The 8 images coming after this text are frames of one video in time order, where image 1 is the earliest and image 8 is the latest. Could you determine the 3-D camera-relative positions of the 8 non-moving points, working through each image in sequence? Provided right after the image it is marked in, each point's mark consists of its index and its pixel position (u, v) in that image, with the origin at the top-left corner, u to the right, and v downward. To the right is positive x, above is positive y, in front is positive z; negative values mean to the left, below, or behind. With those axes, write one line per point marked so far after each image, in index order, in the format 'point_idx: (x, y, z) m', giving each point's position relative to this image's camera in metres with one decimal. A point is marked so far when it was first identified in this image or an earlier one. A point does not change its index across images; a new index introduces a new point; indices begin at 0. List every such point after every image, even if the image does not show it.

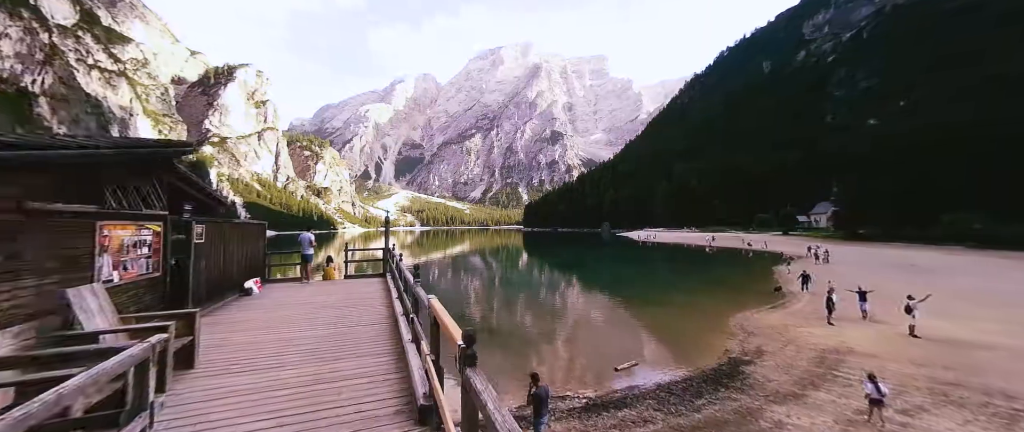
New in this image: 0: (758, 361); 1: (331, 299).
0: (+12.9, -7.6, +19.2) m
1: (-7.6, -3.2, +15.5) m
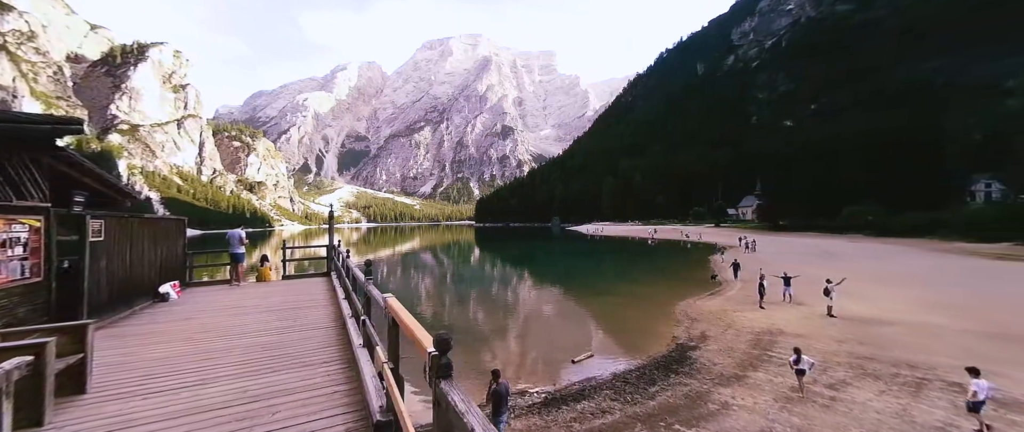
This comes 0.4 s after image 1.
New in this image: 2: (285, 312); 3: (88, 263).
0: (+10.6, -7.2, +20.3) m
1: (-9.3, -3.1, +13.9) m
2: (-7.7, -3.0, +12.4) m
3: (-11.1, -1.3, +10.1) m
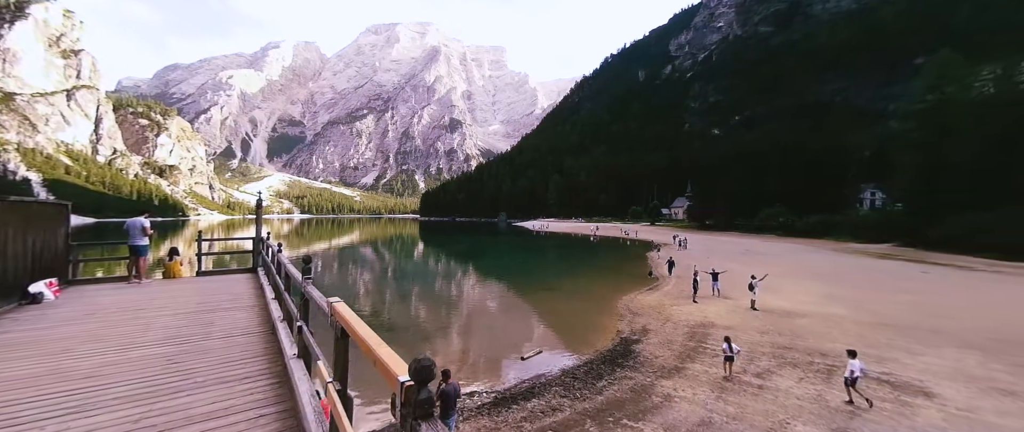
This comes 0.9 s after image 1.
0: (+7.7, -7.2, +21.2) m
1: (-11.0, -2.7, +11.9) m
2: (-9.2, -2.6, +10.7) m
3: (-12.1, -0.9, +7.9) m
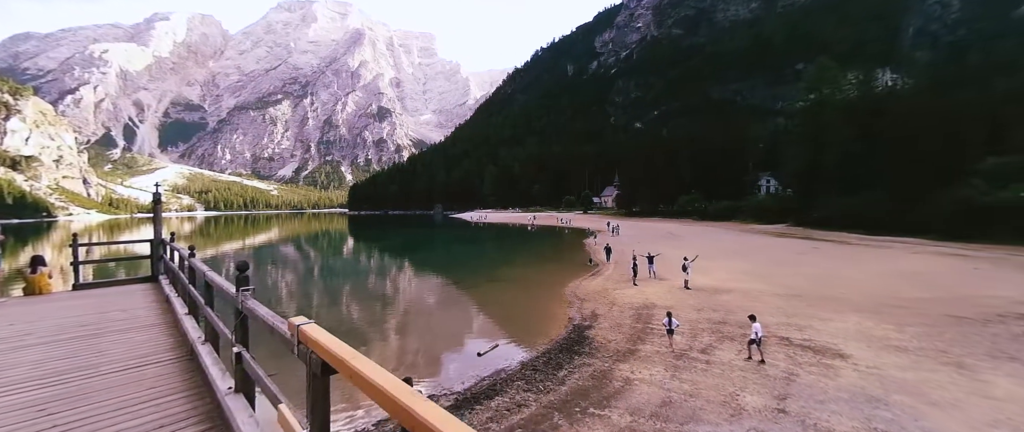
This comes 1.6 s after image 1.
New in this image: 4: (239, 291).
0: (+5.0, -6.5, +21.8) m
1: (-11.9, -2.7, +9.3) m
2: (-9.9, -2.6, +8.4) m
3: (-12.4, -1.1, +5.1) m
4: (-3.5, -1.0, +4.7) m
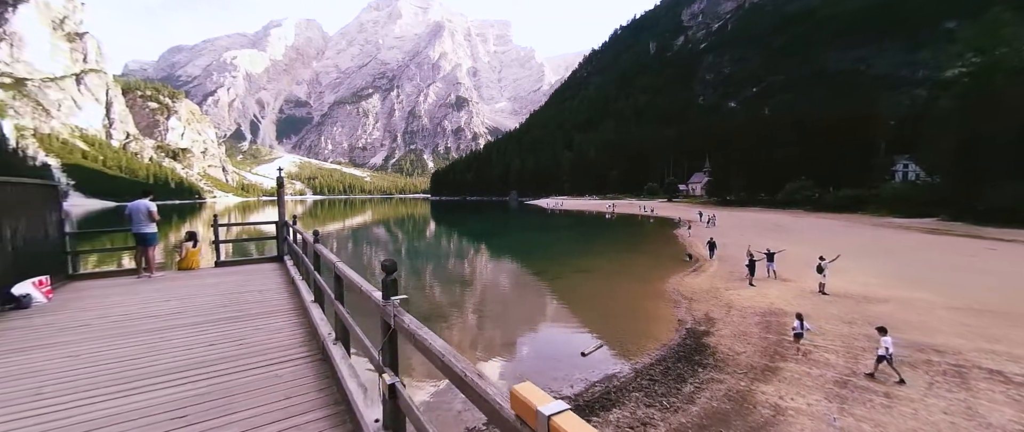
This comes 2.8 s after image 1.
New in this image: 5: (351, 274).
0: (+10.4, -5.9, +18.9) m
1: (-8.5, -2.3, +9.8) m
2: (-6.8, -2.3, +8.6) m
3: (-9.8, -0.7, +5.8) m
4: (-1.2, -0.9, +3.6) m
5: (-2.6, -0.9, +5.9) m
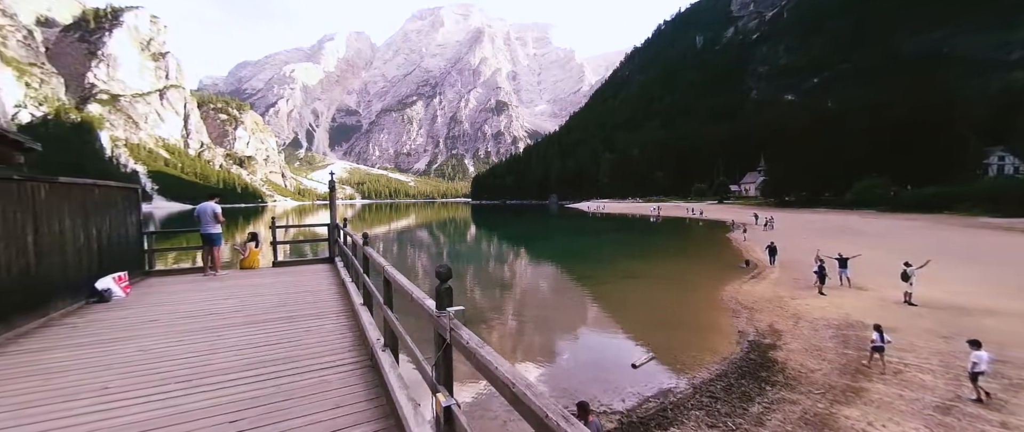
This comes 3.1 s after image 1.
0: (+12.6, -6.0, +17.2) m
1: (-7.2, -2.3, +10.2) m
2: (-5.6, -2.3, +8.8) m
3: (-9.0, -0.7, +6.3) m
4: (-0.7, -0.8, +3.2) m
5: (-1.7, -0.9, +5.6) m
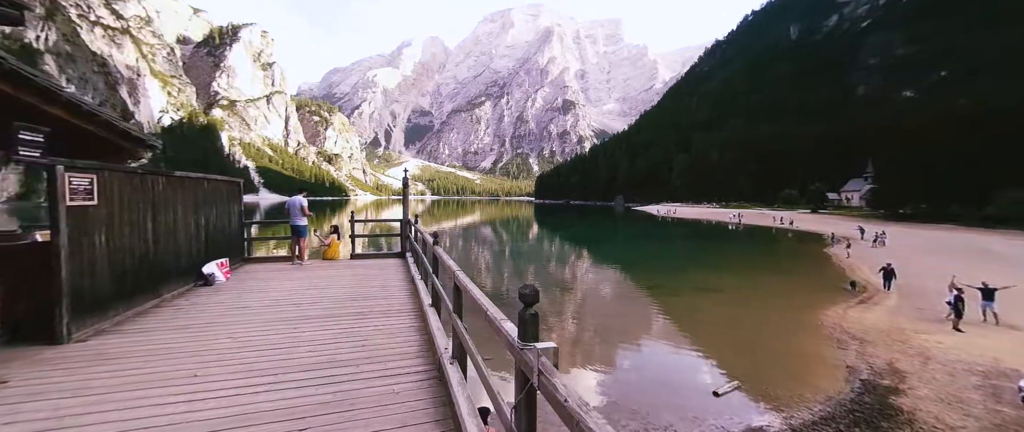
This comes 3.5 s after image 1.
0: (+15.3, -6.7, +14.3) m
1: (-5.3, -2.2, +10.7) m
2: (-4.0, -2.2, +9.0) m
3: (-7.6, -0.6, +7.2) m
4: (+0.1, -1.0, +2.7) m
5: (-0.6, -1.0, +5.3) m
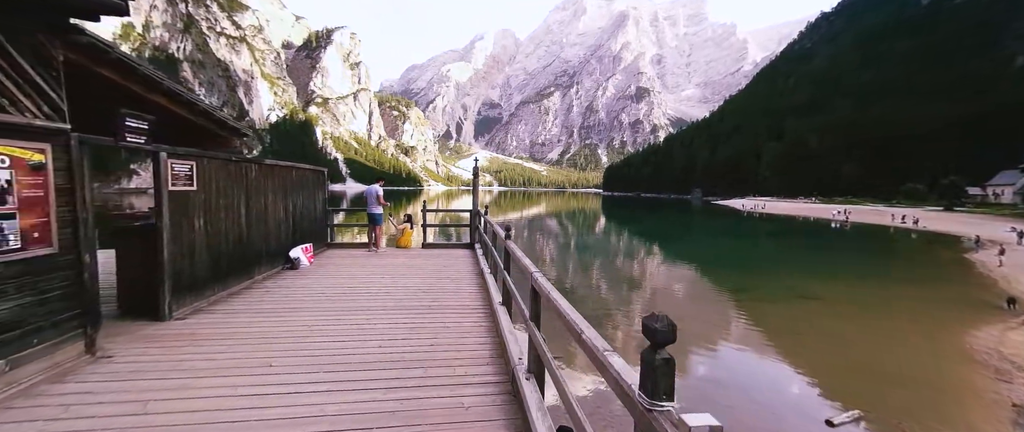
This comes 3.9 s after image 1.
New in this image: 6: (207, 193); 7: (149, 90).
0: (+17.6, -6.8, +10.7) m
1: (-3.2, -1.9, +10.7) m
2: (-2.2, -2.0, +8.9) m
3: (-6.0, -0.3, +7.6) m
4: (+0.7, -0.9, +1.9) m
5: (+0.5, -0.9, +4.5) m
6: (-6.0, +0.4, +7.2) m
7: (-7.6, +2.6, +7.8) m
